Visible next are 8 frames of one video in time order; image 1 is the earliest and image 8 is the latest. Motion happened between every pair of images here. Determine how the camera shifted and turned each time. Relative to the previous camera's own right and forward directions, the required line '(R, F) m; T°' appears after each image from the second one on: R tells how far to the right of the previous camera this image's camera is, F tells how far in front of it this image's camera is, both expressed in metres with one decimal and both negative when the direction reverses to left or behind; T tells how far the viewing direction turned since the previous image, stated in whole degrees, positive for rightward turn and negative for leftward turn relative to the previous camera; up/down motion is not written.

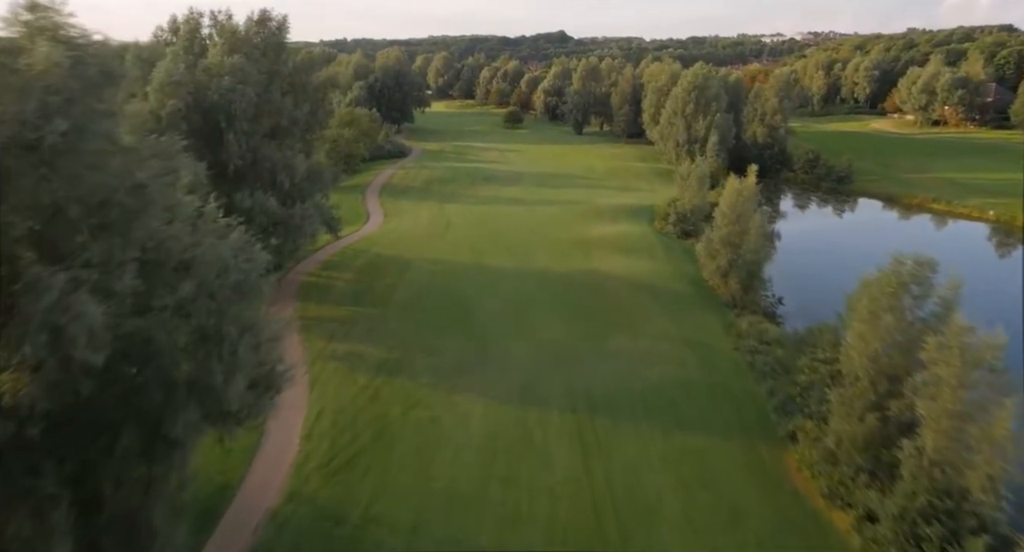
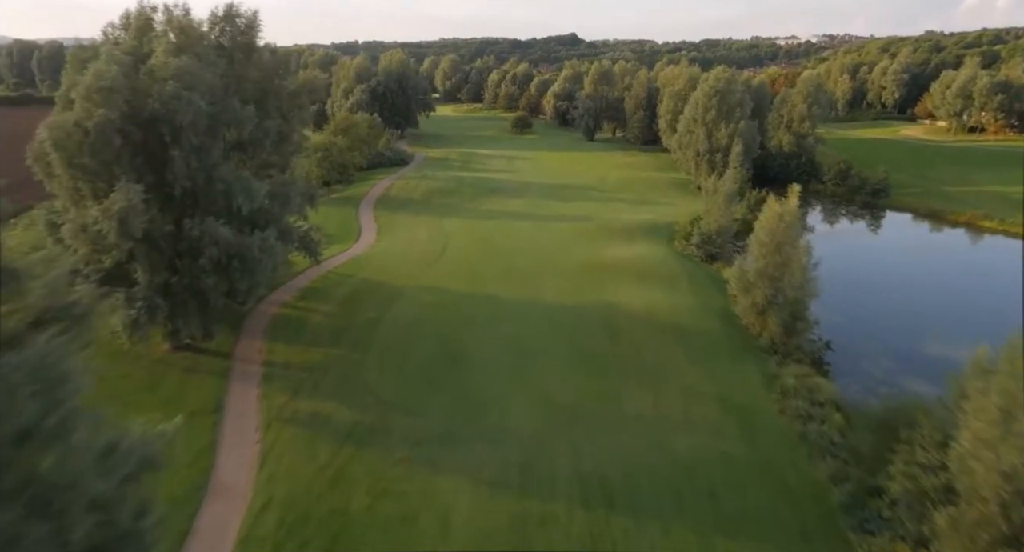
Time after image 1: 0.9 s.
(+0.4, +4.5) m; -1°
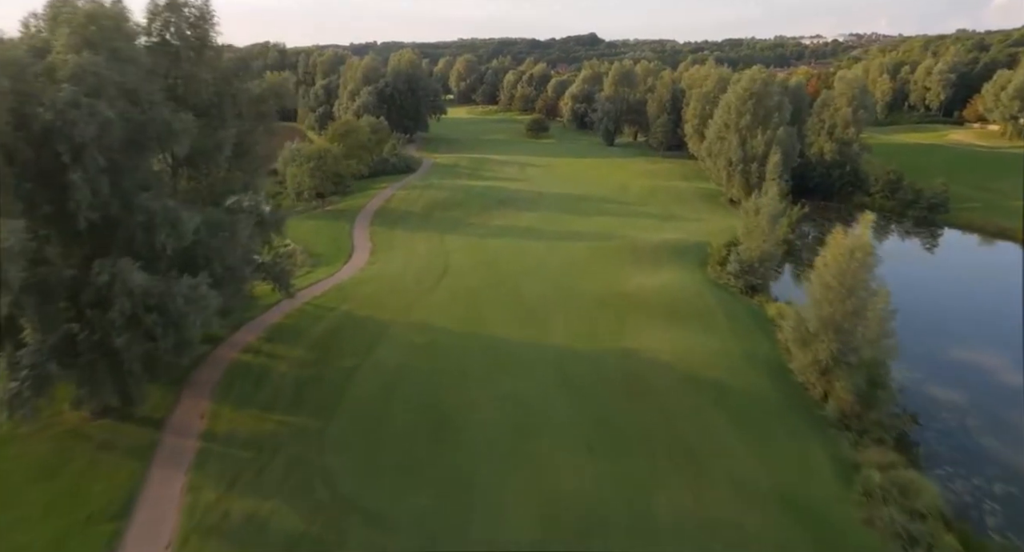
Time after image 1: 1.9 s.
(+0.5, +5.4) m; -2°
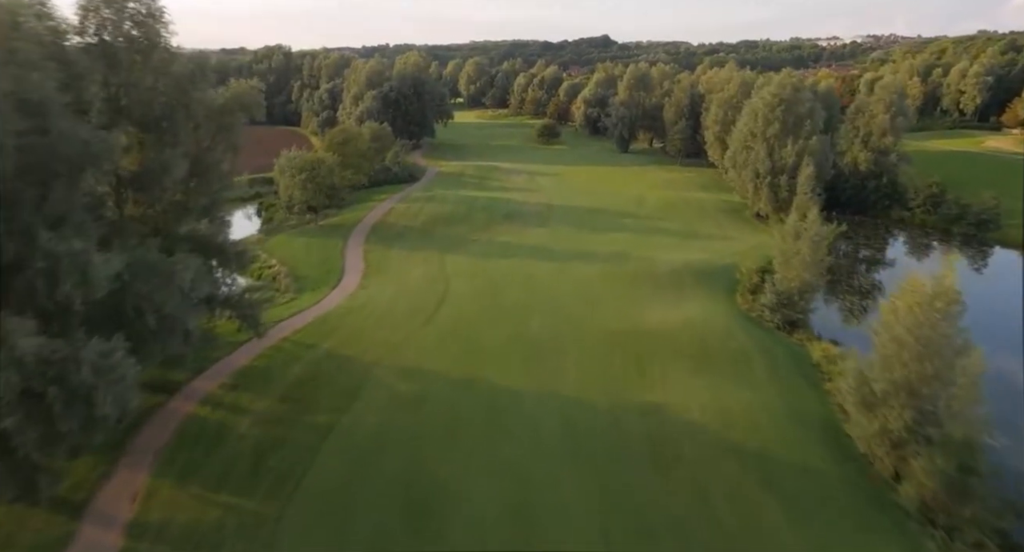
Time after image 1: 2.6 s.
(+0.3, +4.0) m; -1°
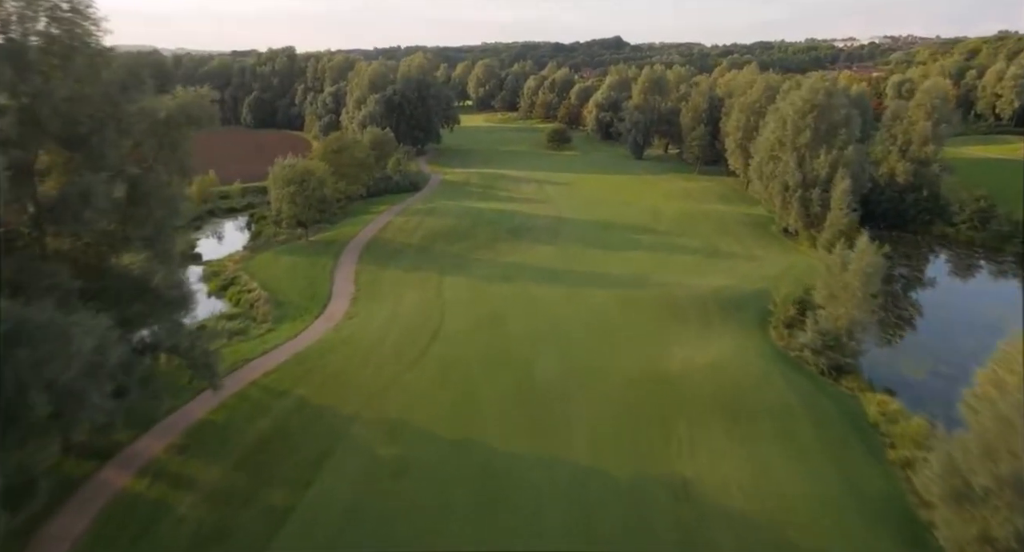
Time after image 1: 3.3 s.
(+0.3, +3.9) m; -1°
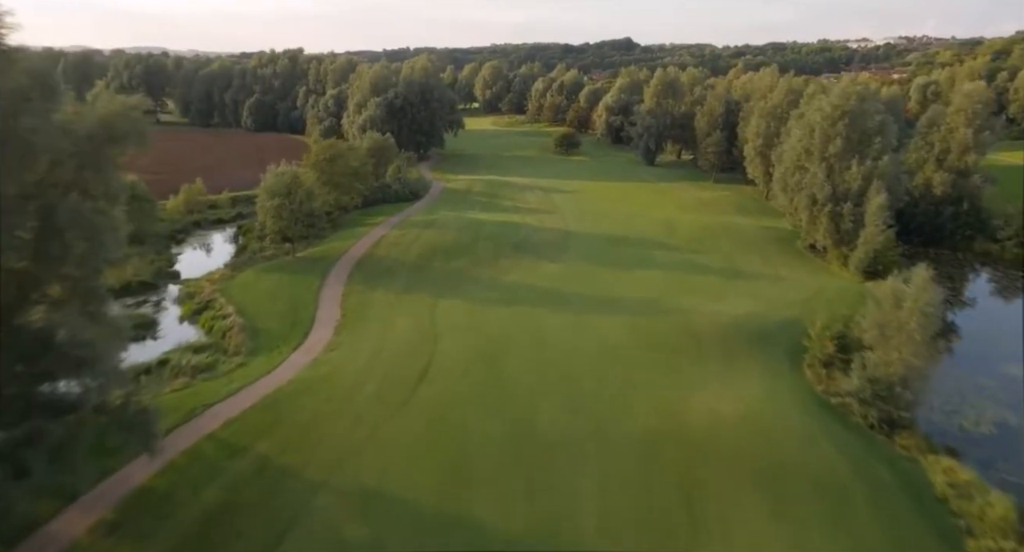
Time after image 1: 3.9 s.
(+0.4, +3.5) m; -1°
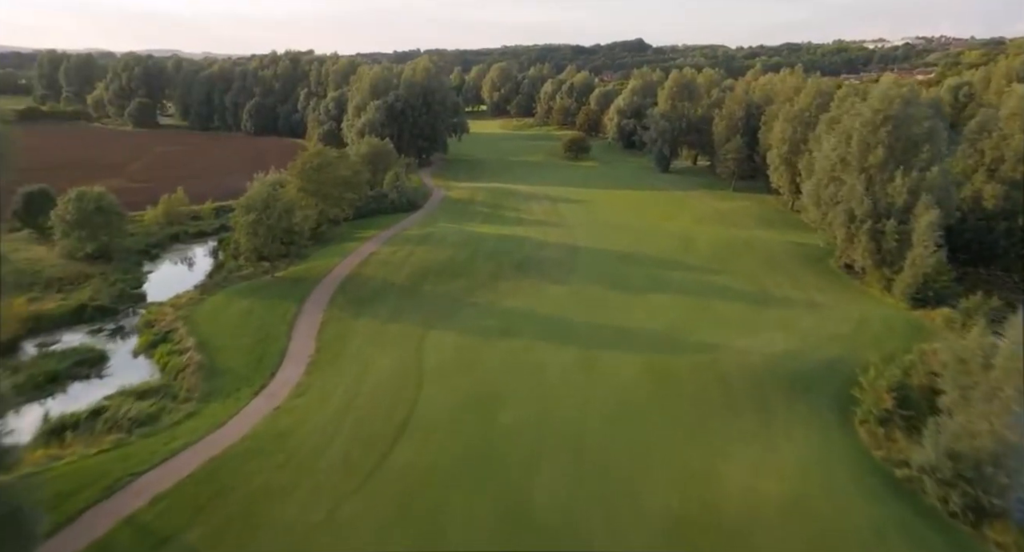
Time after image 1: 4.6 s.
(+0.5, +4.2) m; -1°
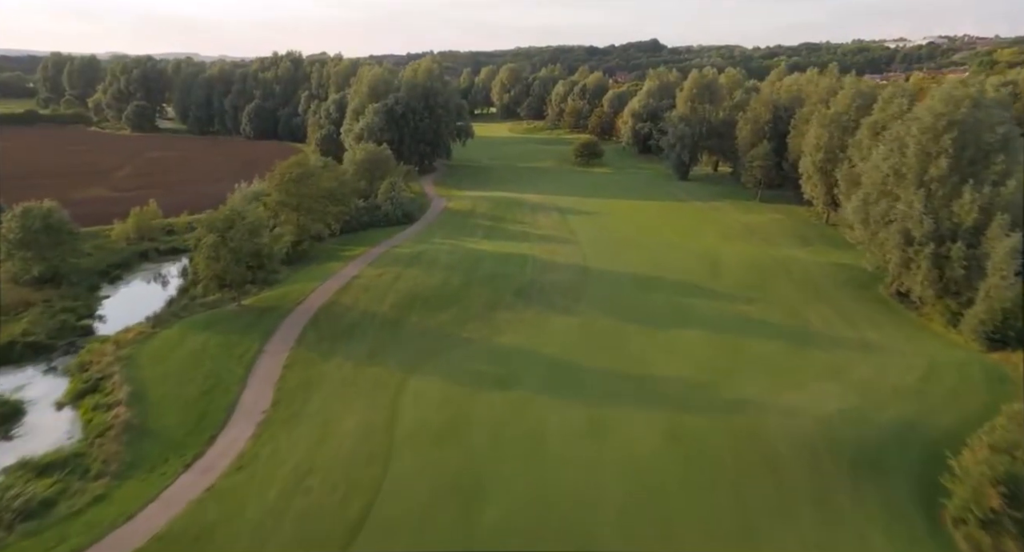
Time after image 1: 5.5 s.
(+0.6, +5.0) m; -1°
